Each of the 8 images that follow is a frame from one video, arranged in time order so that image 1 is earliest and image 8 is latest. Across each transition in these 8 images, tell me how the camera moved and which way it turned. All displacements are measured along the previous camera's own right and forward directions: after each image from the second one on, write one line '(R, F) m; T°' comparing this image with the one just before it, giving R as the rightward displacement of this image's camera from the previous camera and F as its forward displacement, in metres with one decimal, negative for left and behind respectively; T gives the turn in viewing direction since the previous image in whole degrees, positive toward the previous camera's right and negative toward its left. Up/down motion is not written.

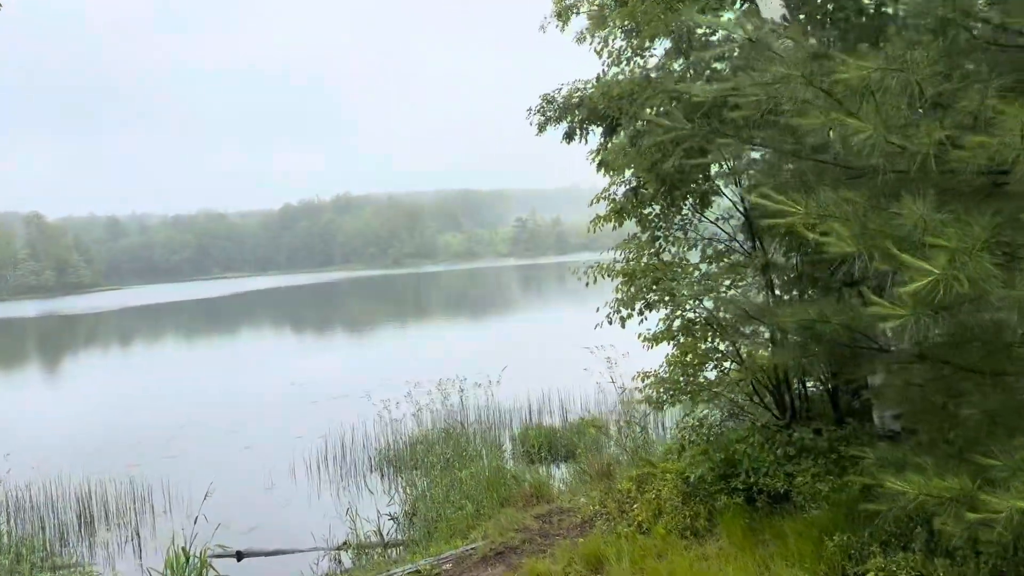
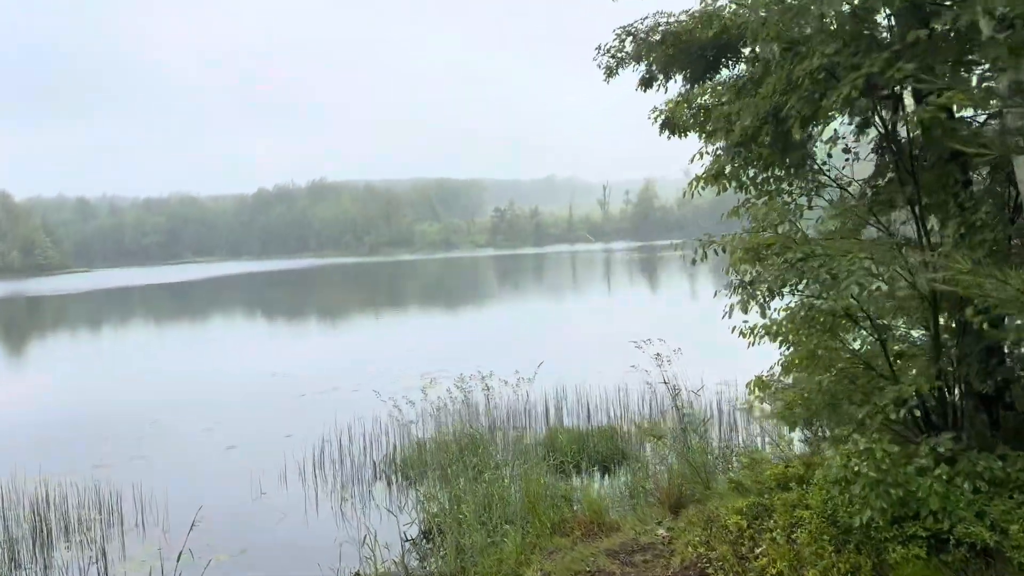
(-0.7, +1.5) m; +2°
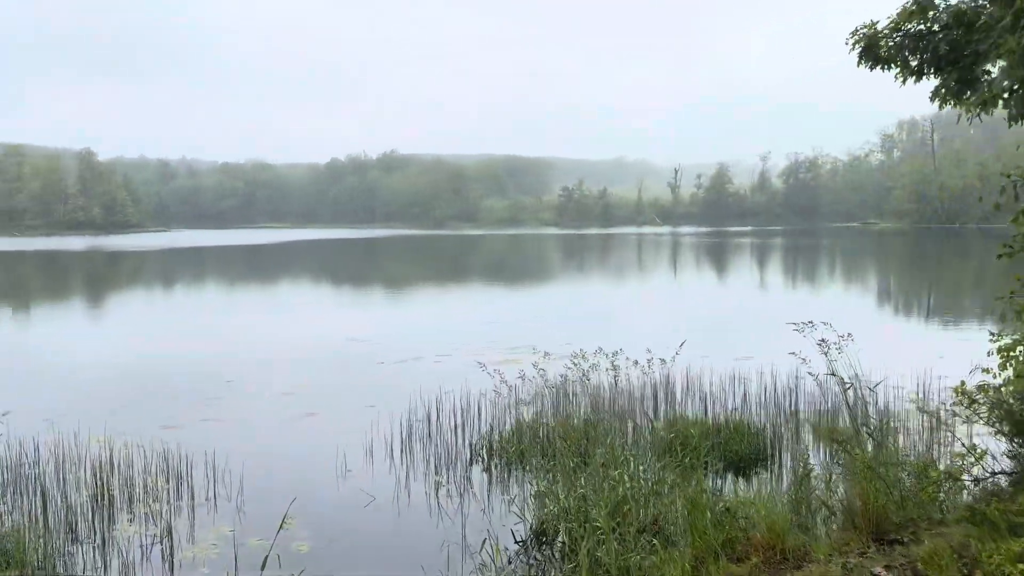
(-0.7, +1.4) m; -4°
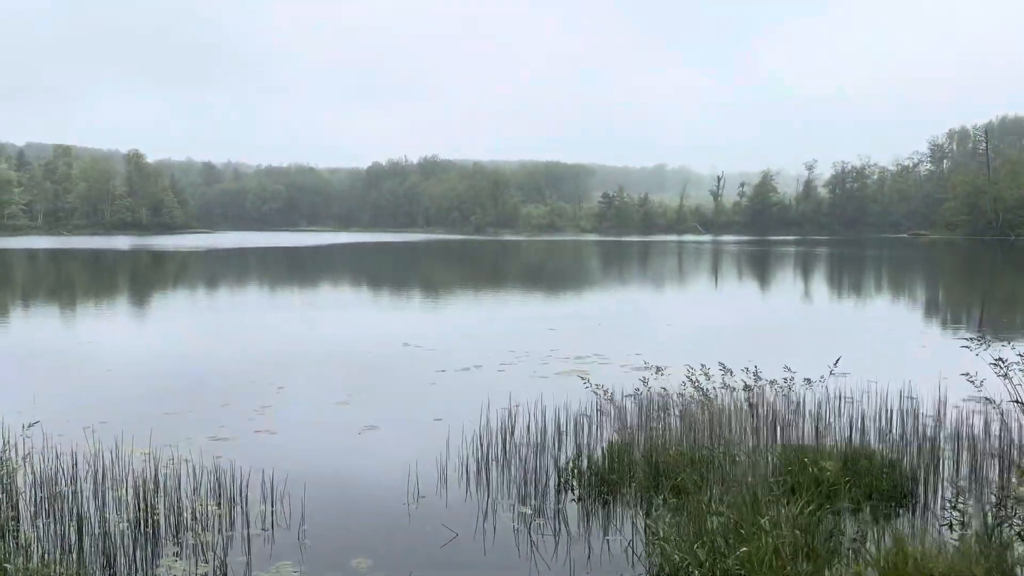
(-0.6, +1.1) m; -3°
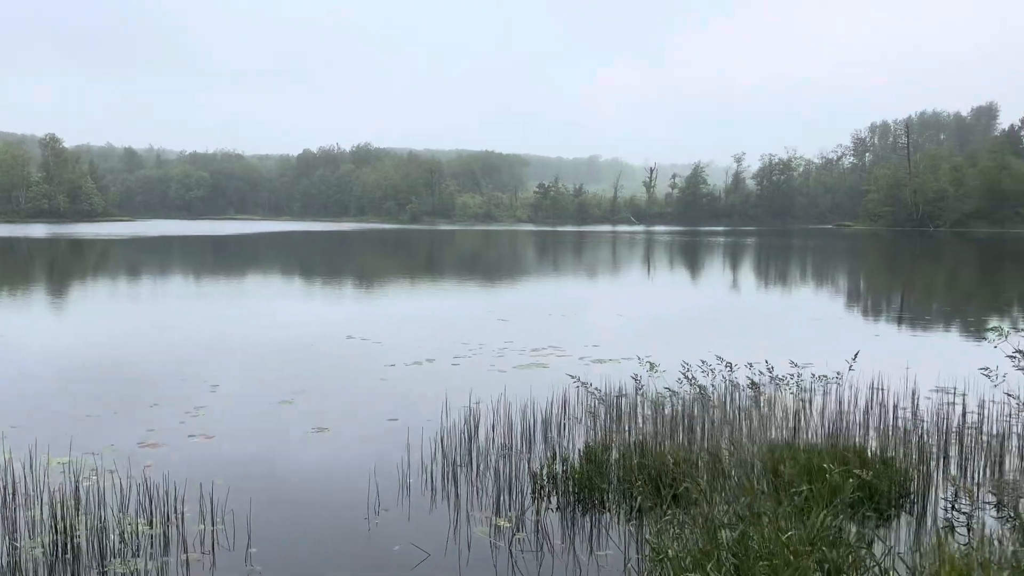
(-0.3, +0.8) m; +5°
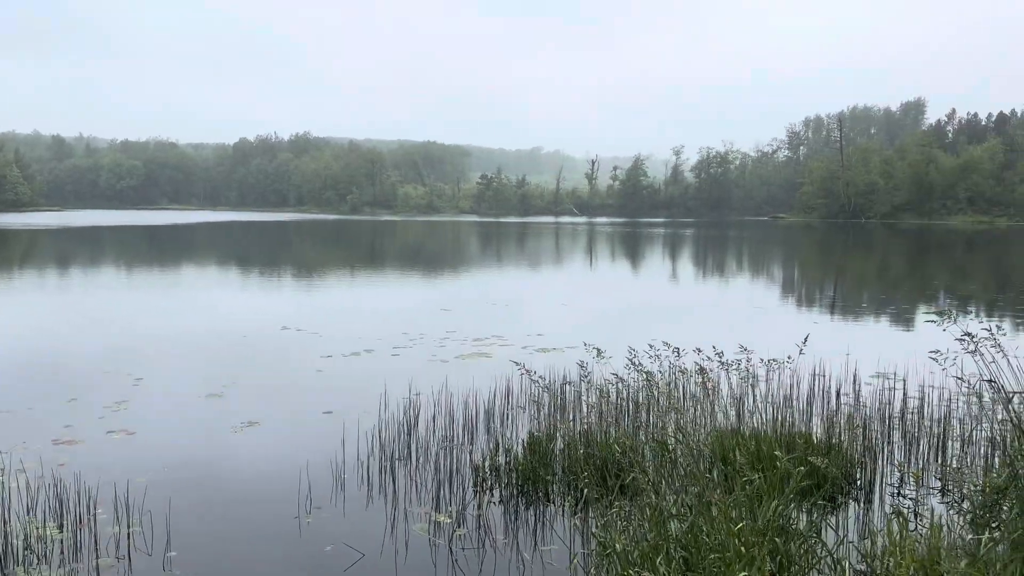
(0.0, +0.3) m; +4°
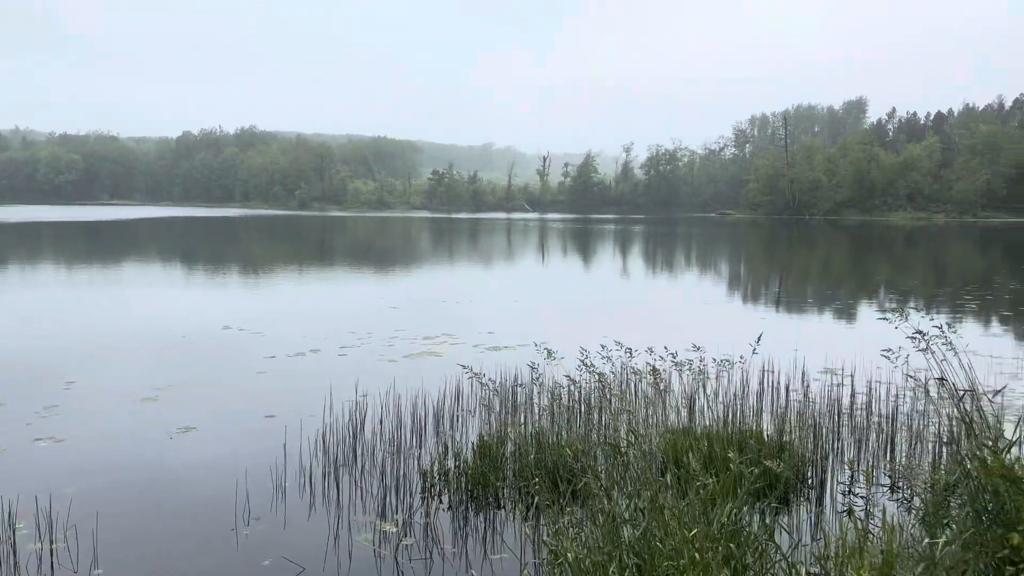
(0.0, +0.2) m; +3°
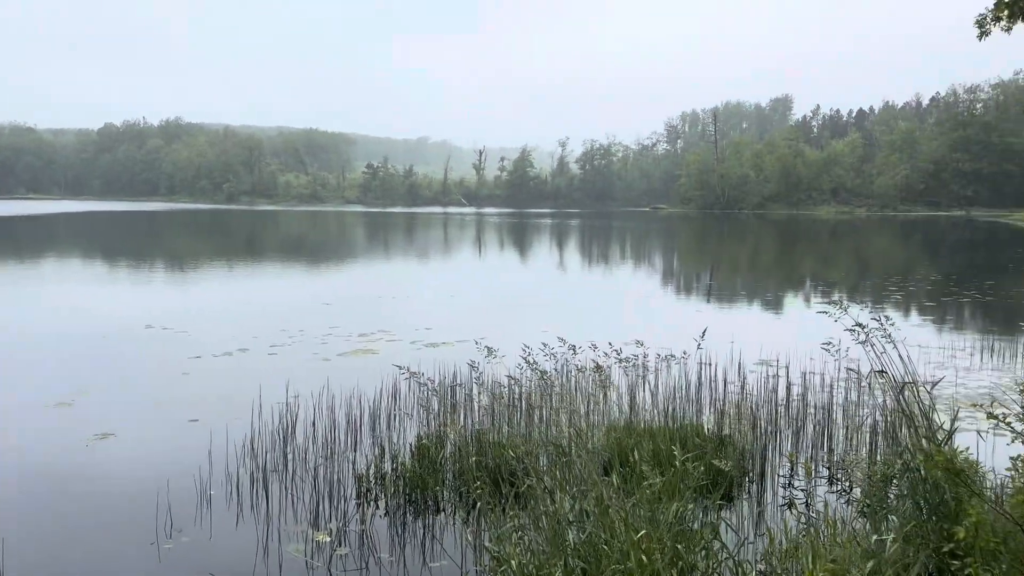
(0.0, +0.2) m; +5°
